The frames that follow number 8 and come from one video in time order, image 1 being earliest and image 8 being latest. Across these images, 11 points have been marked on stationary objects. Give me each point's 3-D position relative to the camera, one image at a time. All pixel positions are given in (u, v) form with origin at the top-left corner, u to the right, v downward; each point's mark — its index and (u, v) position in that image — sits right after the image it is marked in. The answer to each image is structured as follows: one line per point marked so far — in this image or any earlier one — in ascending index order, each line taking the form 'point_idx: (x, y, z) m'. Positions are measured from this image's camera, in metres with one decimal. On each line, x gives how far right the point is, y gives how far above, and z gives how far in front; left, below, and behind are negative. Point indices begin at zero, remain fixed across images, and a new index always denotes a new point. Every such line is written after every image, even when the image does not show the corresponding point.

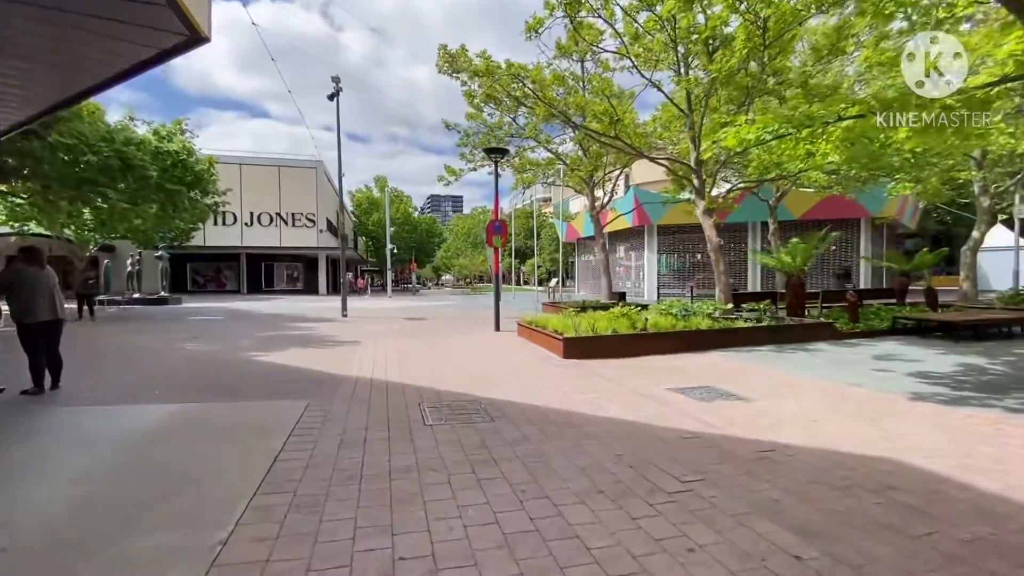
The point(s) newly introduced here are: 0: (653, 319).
0: (+3.4, -0.8, +11.7) m
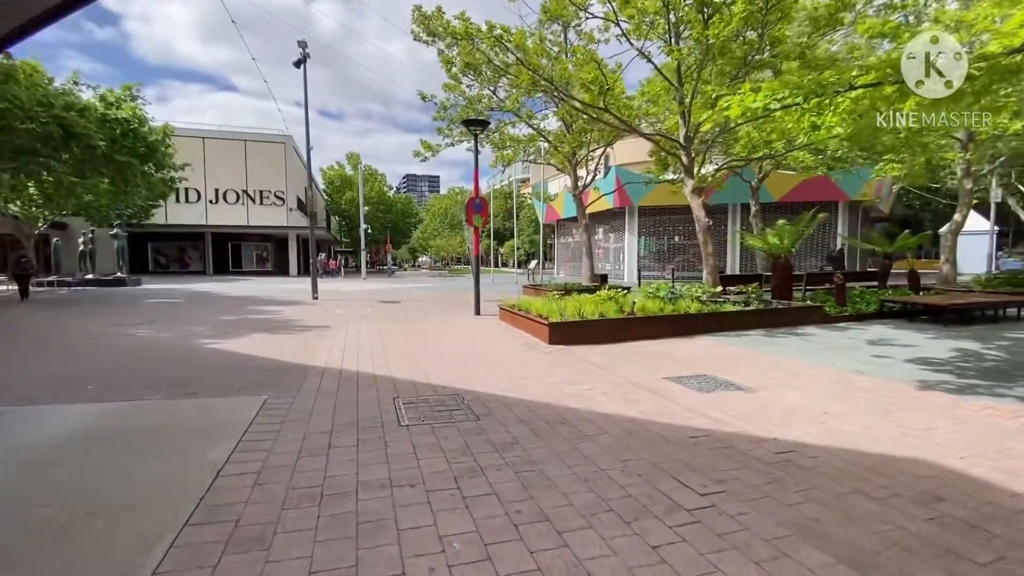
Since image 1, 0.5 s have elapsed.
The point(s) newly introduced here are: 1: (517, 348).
0: (+3.0, -0.4, +11.2) m
1: (+0.1, -1.1, +9.3) m
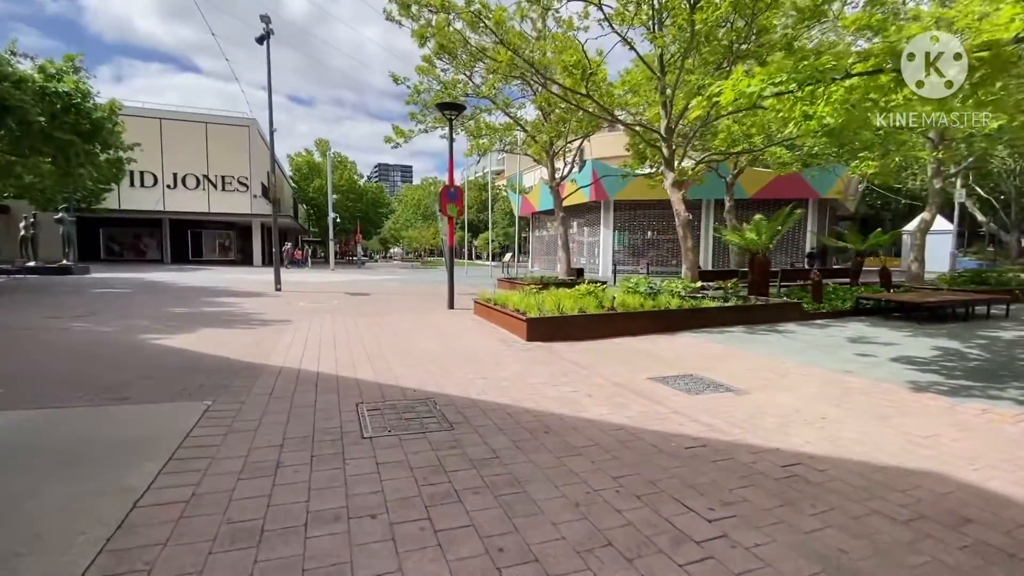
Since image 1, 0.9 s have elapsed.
0: (+2.5, -0.2, +10.8) m
1: (-0.3, -1.0, +8.8) m
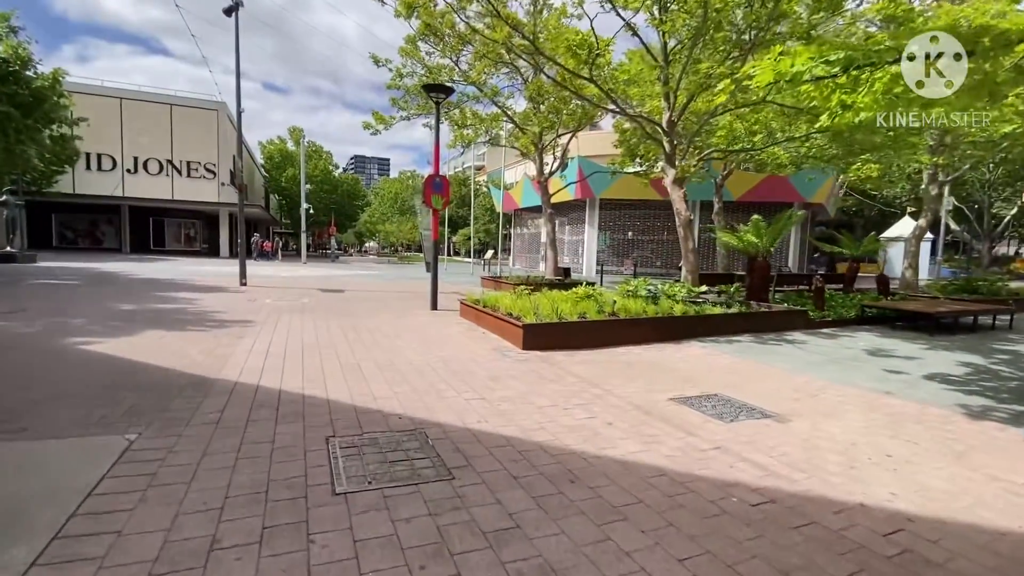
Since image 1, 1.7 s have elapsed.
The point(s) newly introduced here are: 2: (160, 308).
0: (+2.3, -0.3, +9.9) m
1: (-0.4, -1.1, +7.8) m
2: (-7.6, -0.4, +10.5) m
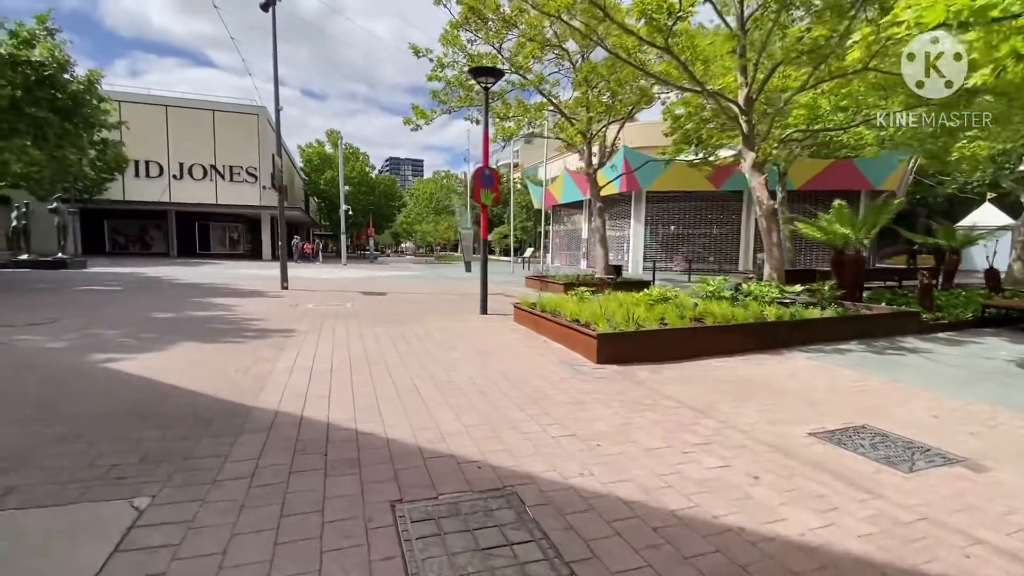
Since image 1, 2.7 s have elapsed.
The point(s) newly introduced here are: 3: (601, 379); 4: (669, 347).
0: (+3.5, -0.3, +8.6) m
1: (+0.6, -1.1, +6.7) m
2: (-6.3, -0.6, +9.8) m
3: (+1.2, -1.2, +6.4) m
4: (+2.4, -0.9, +7.6) m
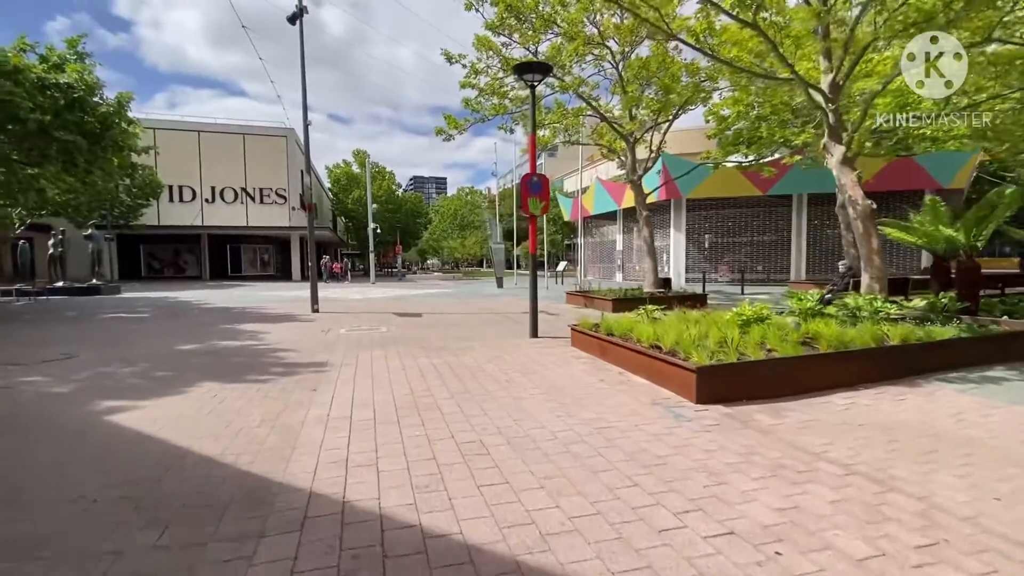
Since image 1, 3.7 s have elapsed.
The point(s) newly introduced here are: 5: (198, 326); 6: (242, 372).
0: (+4.5, -0.6, +7.2) m
1: (+1.5, -1.4, +5.3) m
2: (-5.3, -1.1, +8.9) m
3: (+2.1, -1.4, +5.0) m
4: (+3.4, -1.2, +6.1) m
5: (-8.0, -1.0, +12.4) m
6: (-3.9, -1.2, +7.0) m
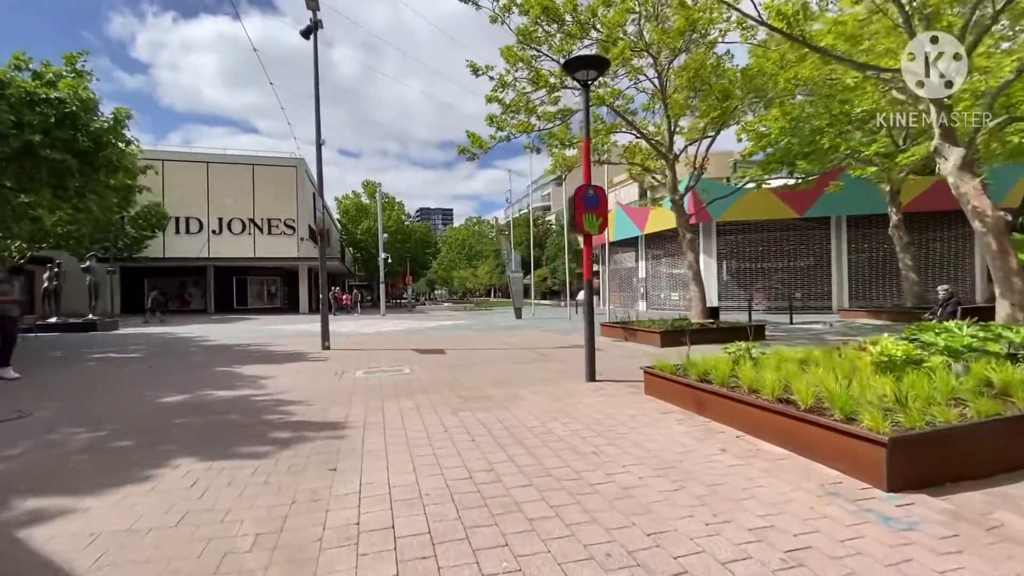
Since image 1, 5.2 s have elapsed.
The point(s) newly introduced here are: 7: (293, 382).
0: (+5.4, -0.9, +5.4) m
1: (+2.4, -1.7, +3.5) m
2: (-4.4, -1.7, +7.2) m
3: (+2.9, -1.7, +3.2) m
4: (+4.3, -1.5, +4.4) m
5: (-7.1, -1.8, +10.8) m
6: (-3.0, -1.7, +5.3) m
7: (-4.0, -1.7, +8.8) m
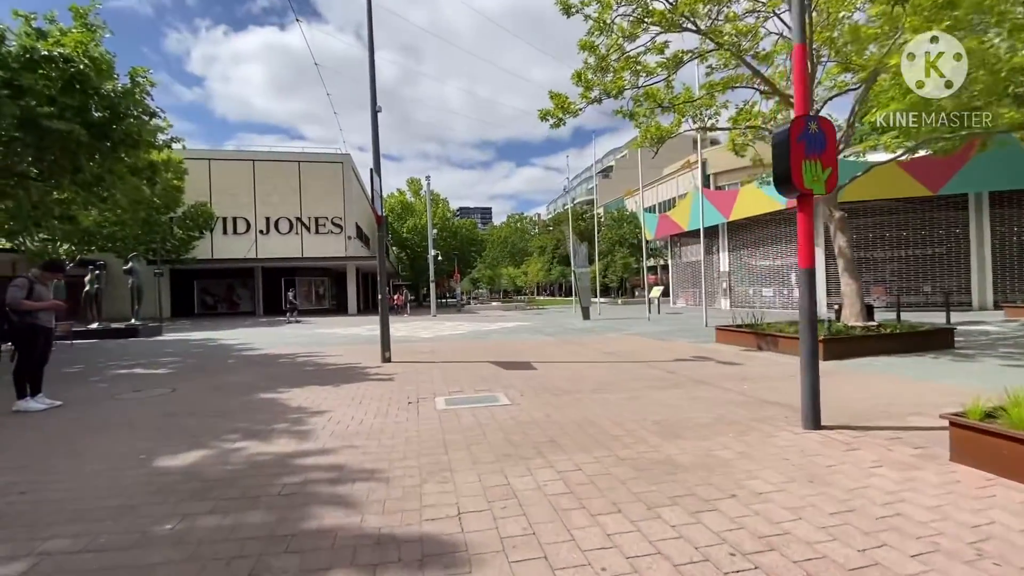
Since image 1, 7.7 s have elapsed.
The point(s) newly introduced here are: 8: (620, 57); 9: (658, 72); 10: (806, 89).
0: (+7.0, -0.8, +2.0) m
1: (+4.0, -1.6, +0.4) m
2: (-2.5, -1.7, +4.5) m
3: (+4.4, -1.6, 0.0) m
4: (+5.9, -1.4, +1.0) m
5: (-4.9, -1.8, +8.3) m
6: (-1.3, -1.6, +2.5) m
7: (-2.0, -1.7, +6.2) m
8: (+2.8, +6.0, +12.4) m
9: (+3.9, +5.6, +12.6) m
10: (+3.3, +2.2, +5.5) m
